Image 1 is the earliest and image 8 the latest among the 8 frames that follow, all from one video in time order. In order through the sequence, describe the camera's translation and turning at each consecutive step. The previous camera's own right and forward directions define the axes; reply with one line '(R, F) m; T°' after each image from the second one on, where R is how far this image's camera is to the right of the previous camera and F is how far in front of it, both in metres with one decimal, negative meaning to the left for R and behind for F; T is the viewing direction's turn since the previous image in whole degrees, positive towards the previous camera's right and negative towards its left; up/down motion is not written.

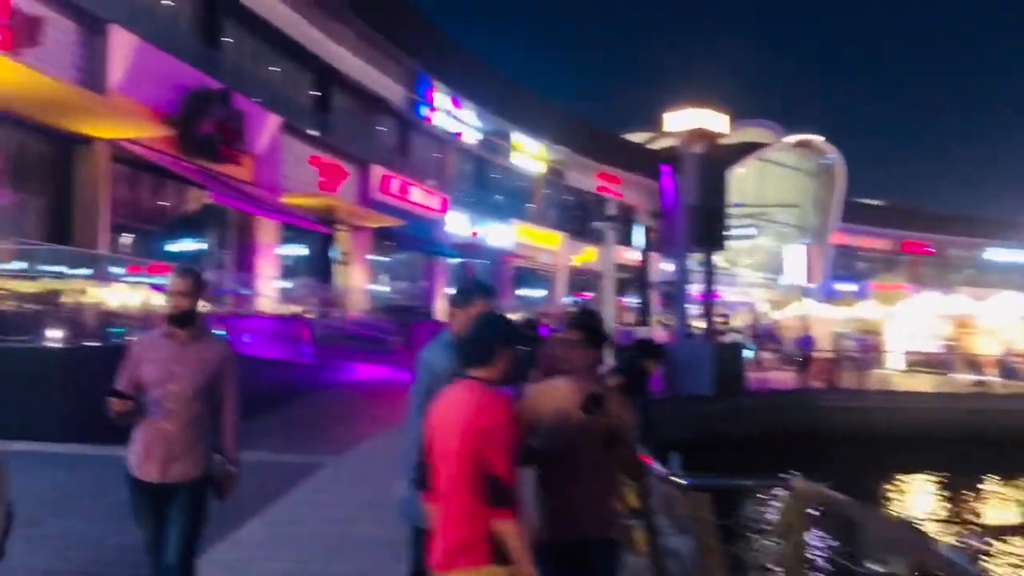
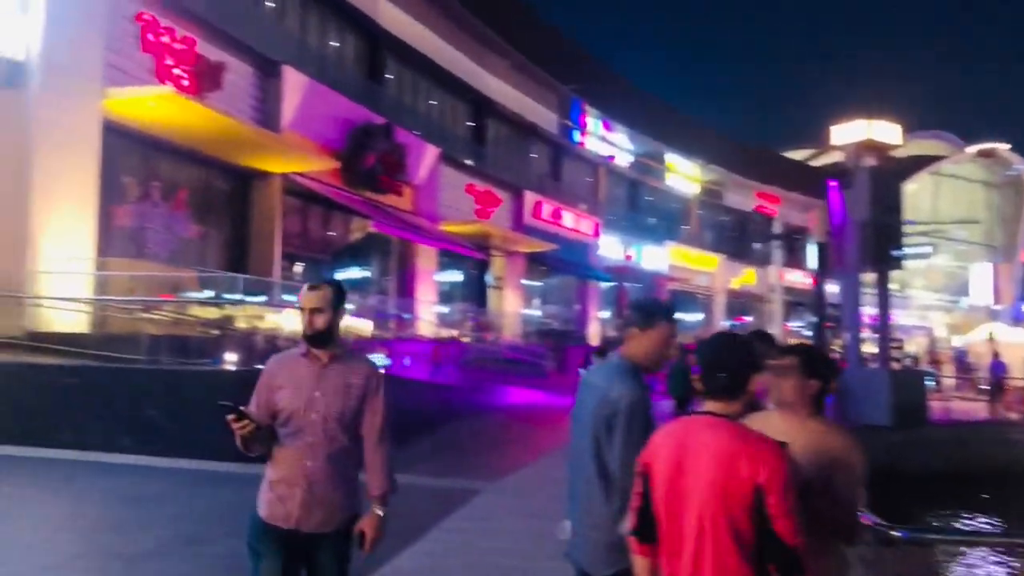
(-0.1, +0.2) m; -10°
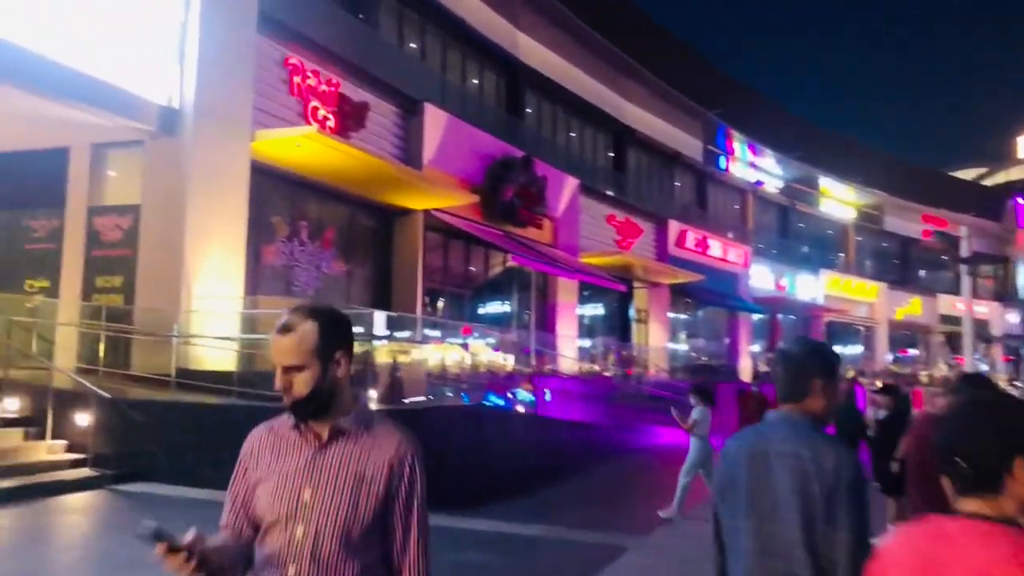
(0.0, +0.6) m; -9°
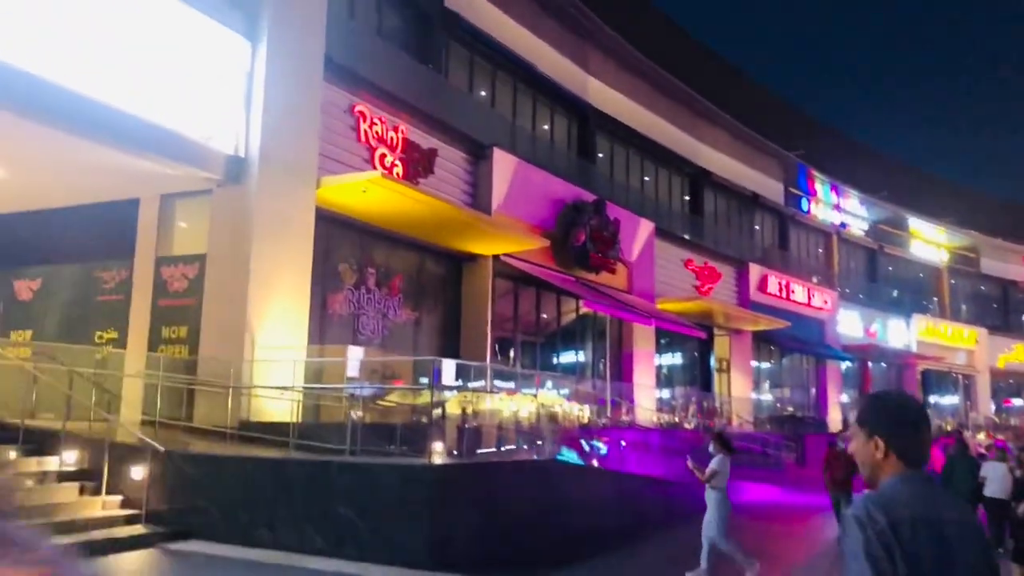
(+0.1, +0.6) m; -5°
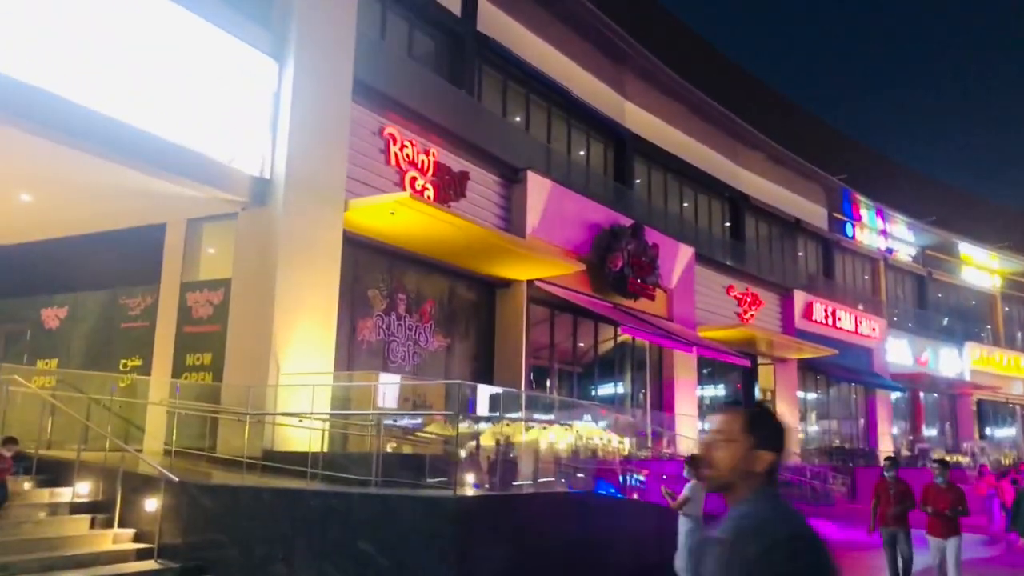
(+0.1, +0.5) m; -3°
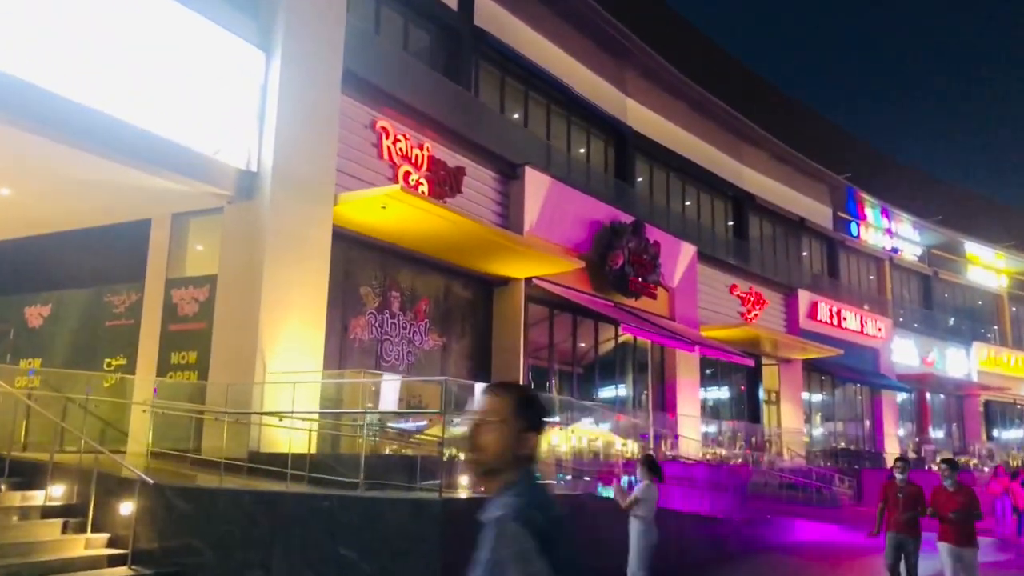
(+0.1, +0.4) m; 0°
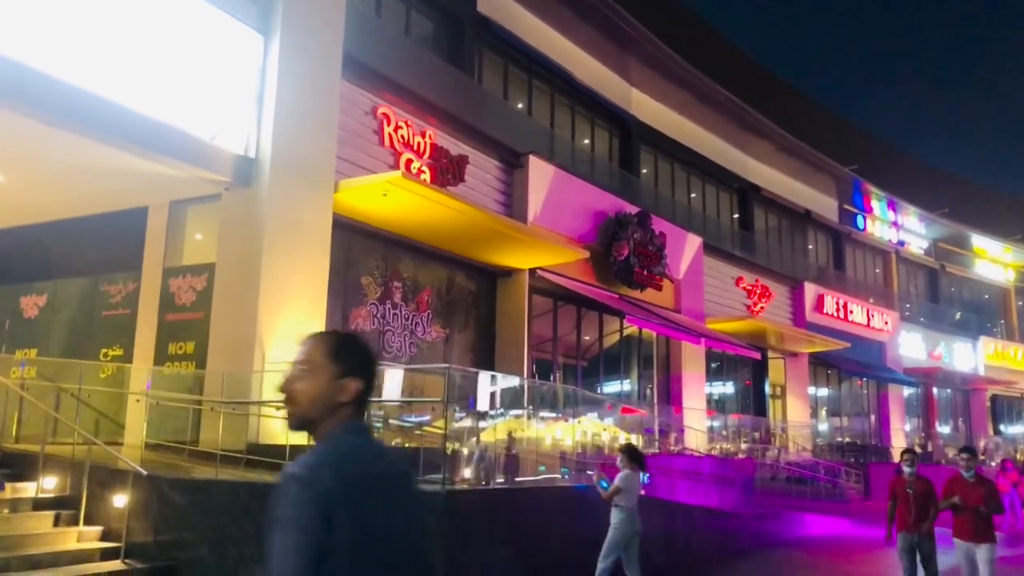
(0.0, +0.3) m; 0°
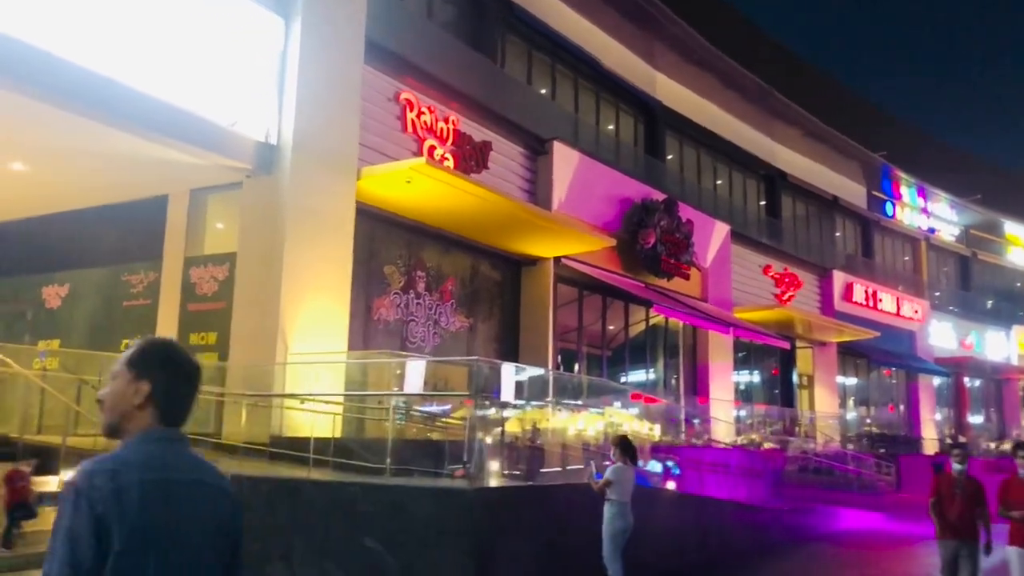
(-0.1, +0.3) m; -1°
